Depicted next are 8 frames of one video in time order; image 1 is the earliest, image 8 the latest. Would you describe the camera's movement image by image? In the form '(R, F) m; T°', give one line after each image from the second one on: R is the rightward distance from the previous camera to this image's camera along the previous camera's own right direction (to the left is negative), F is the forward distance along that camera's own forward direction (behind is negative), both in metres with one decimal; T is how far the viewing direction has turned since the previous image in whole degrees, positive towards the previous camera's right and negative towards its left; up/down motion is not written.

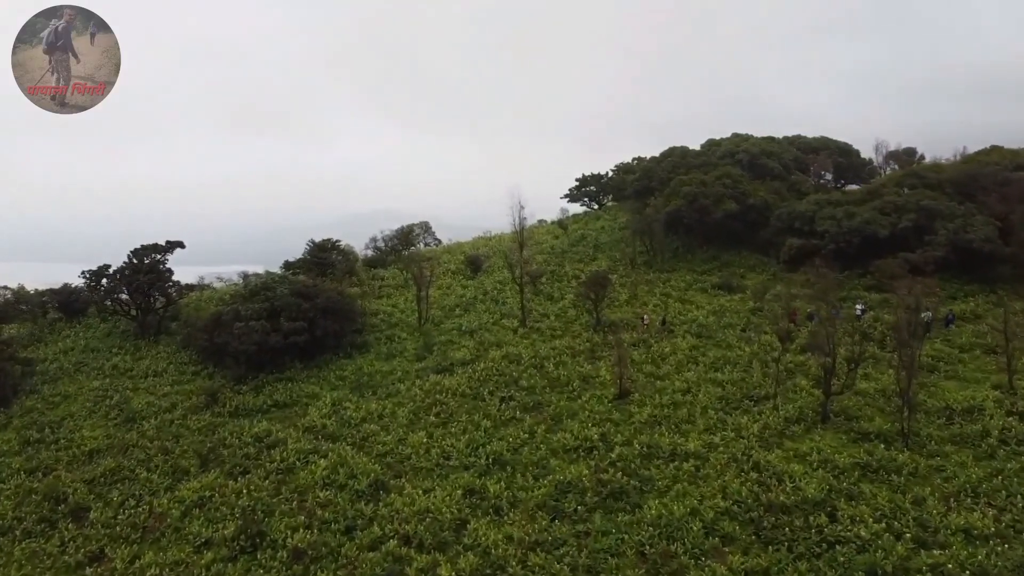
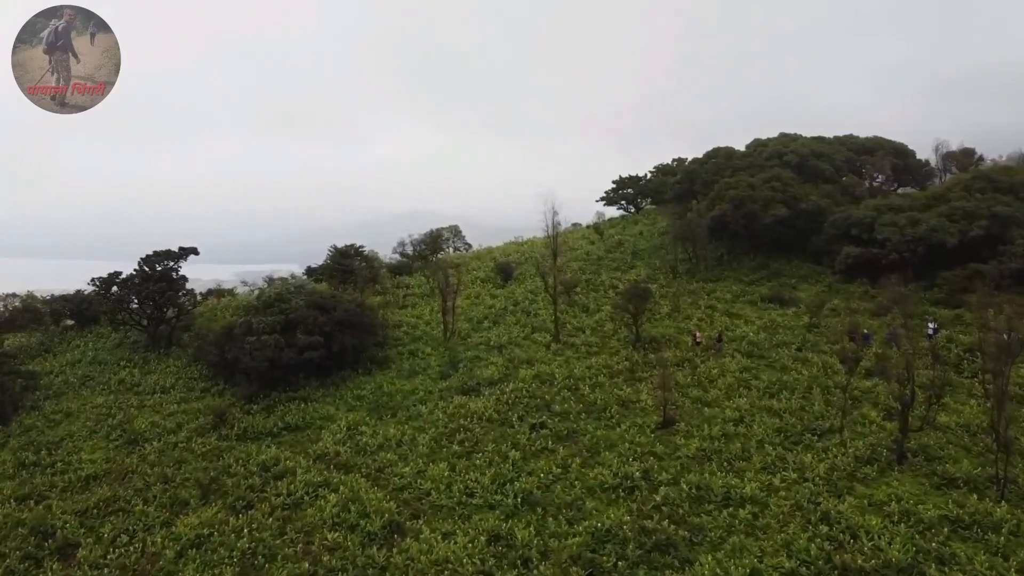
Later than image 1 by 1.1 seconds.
(0.0, +1.9) m; -2°
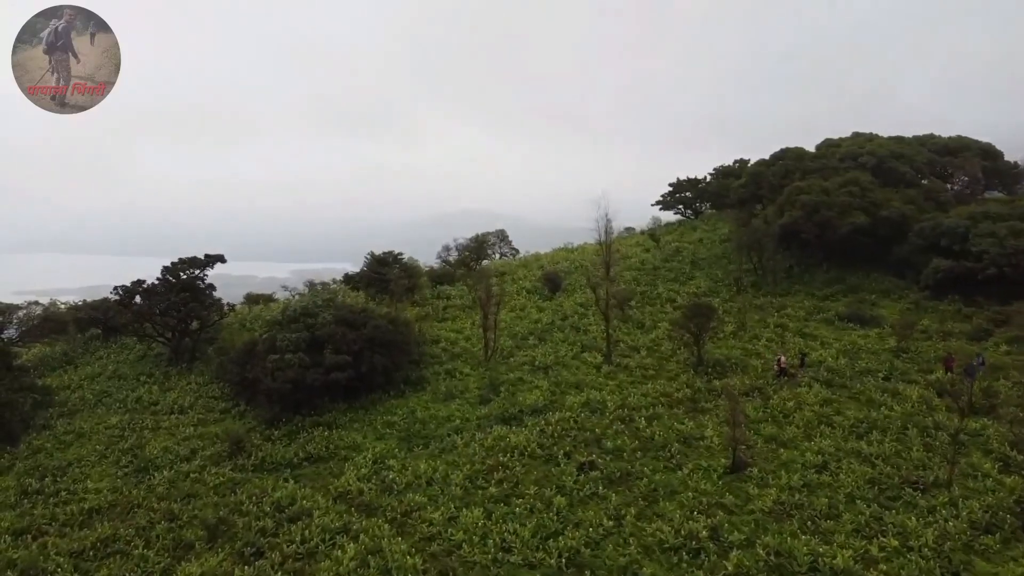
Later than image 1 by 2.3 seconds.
(+0.1, +2.2) m; -4°
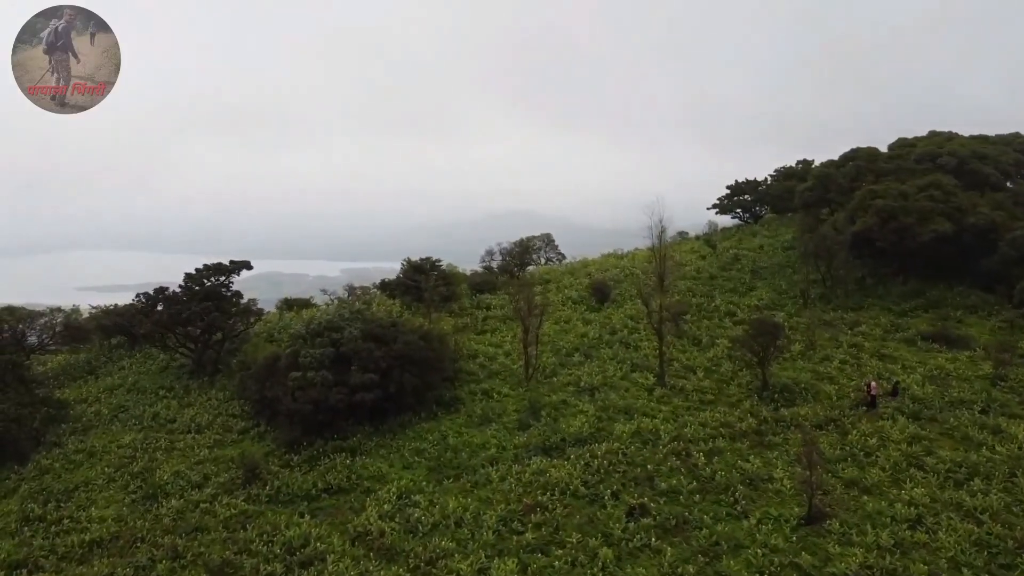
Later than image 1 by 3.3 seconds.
(+0.1, +1.9) m; -3°
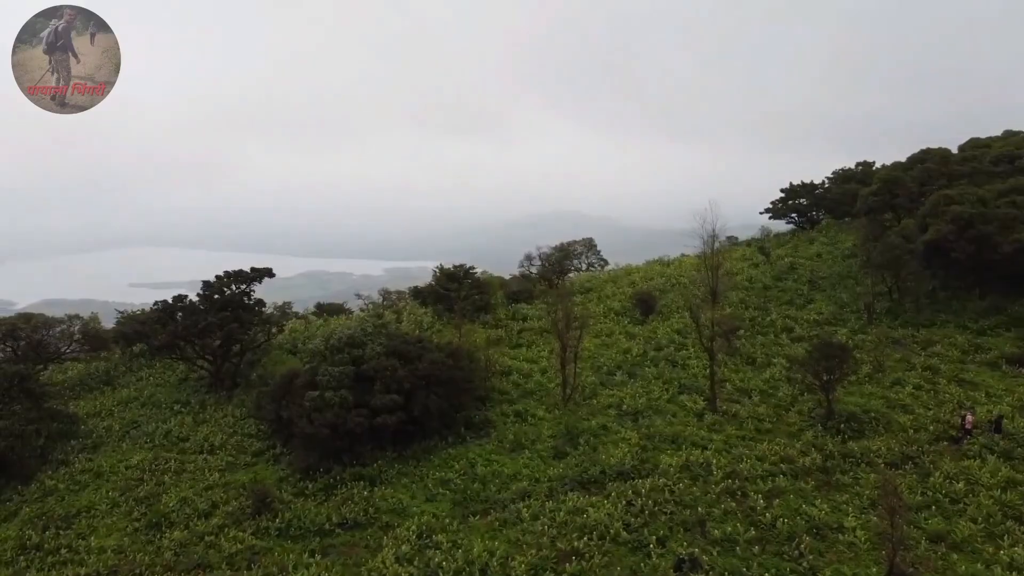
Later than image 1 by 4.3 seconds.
(+0.1, +1.6) m; -3°
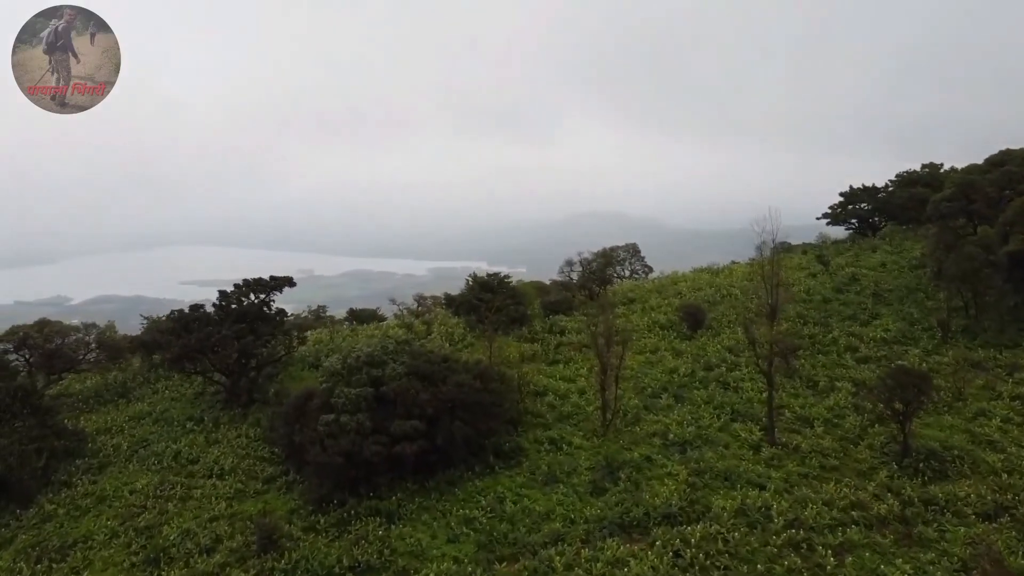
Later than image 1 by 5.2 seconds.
(+0.1, +1.6) m; -3°
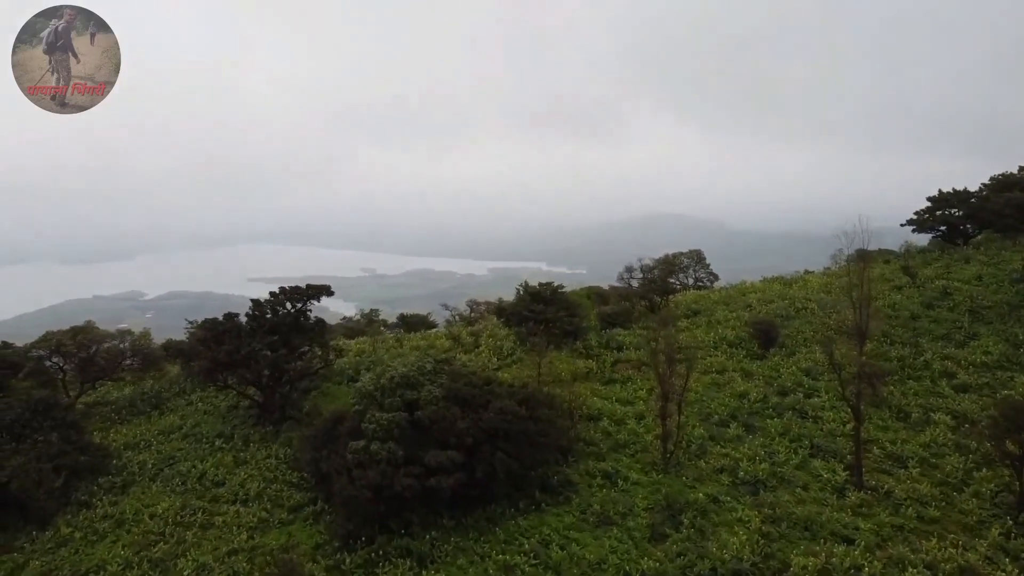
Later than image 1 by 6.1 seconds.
(+0.2, +1.6) m; -4°
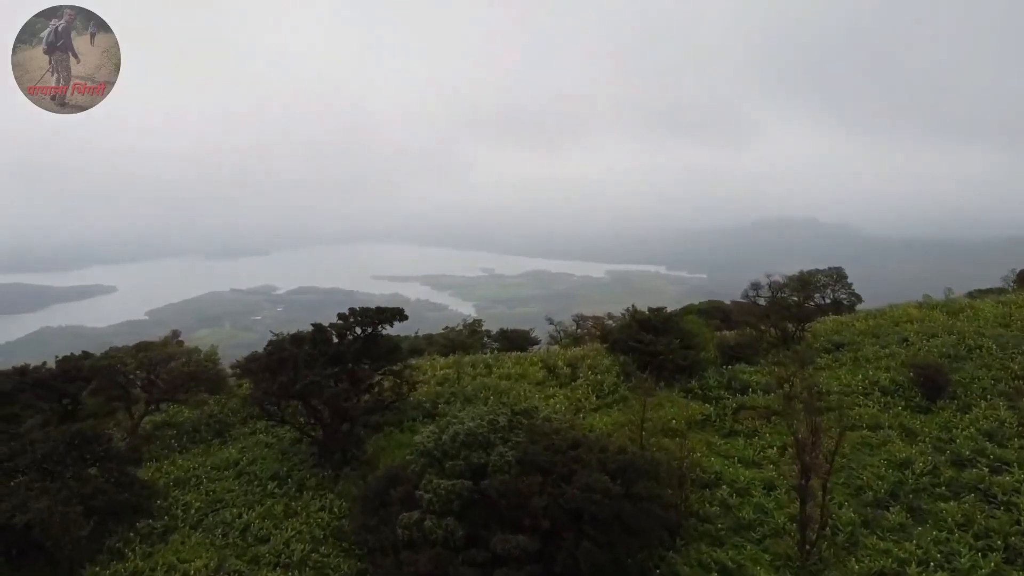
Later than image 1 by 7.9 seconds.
(+0.3, +2.9) m; -8°
